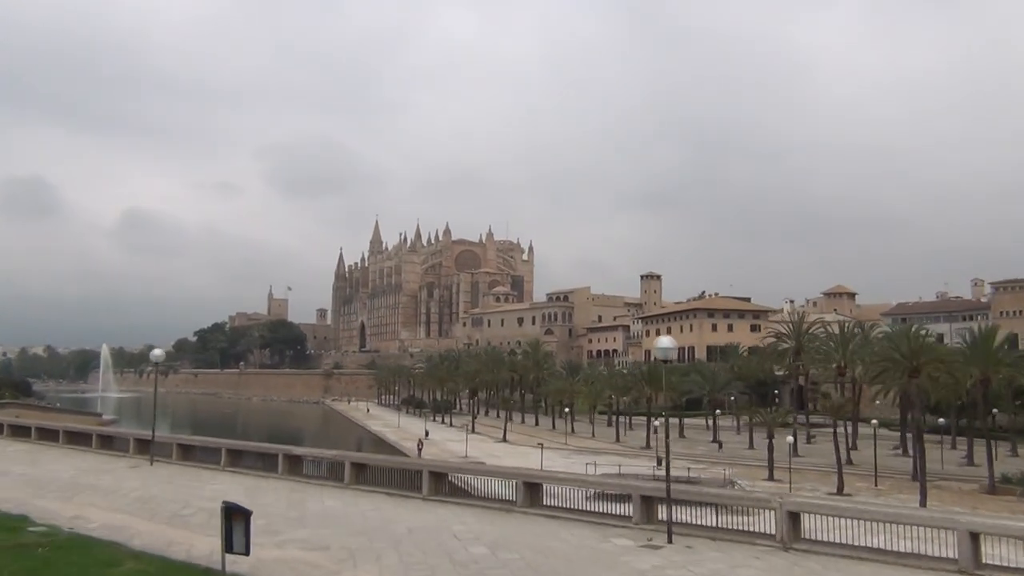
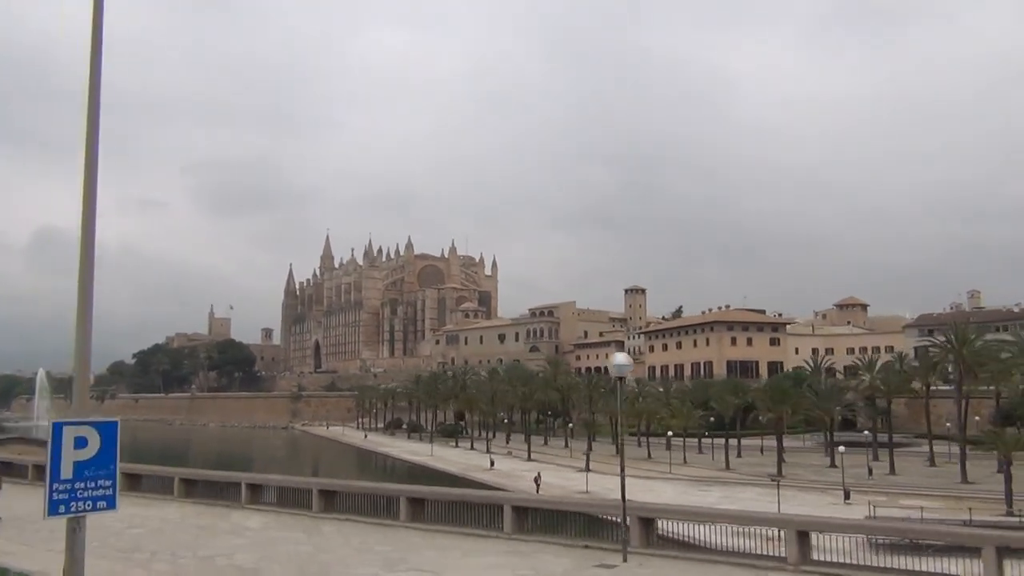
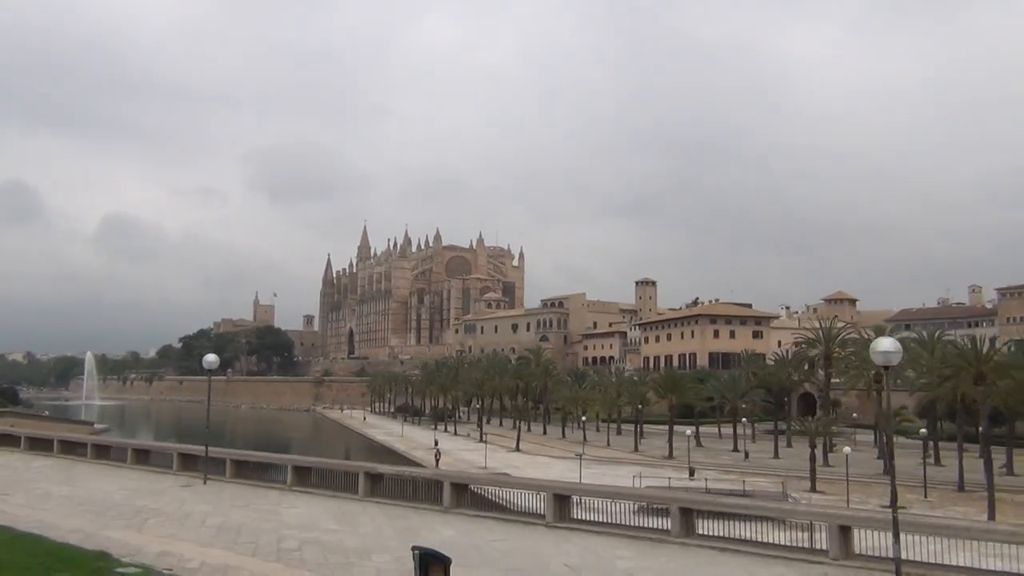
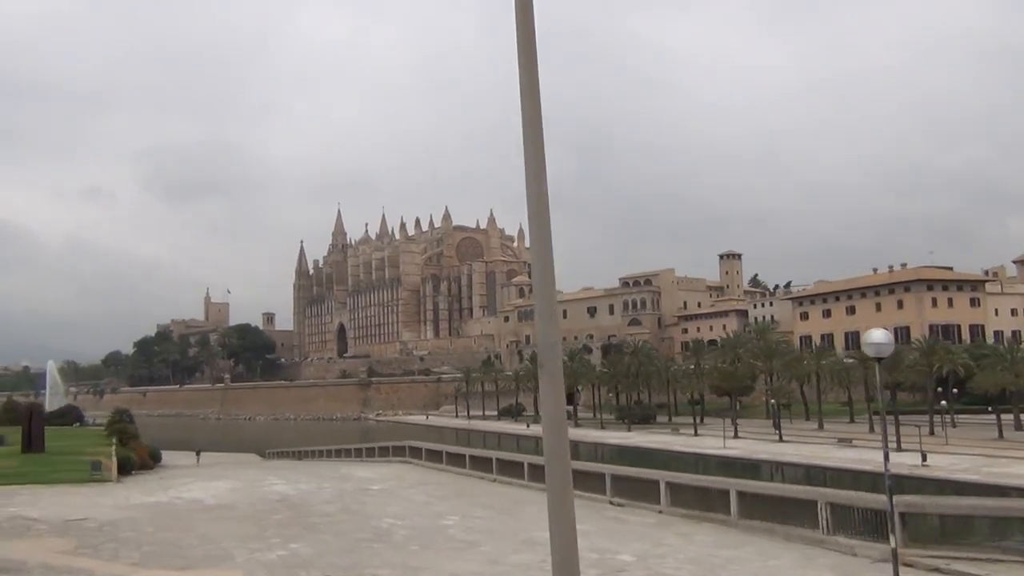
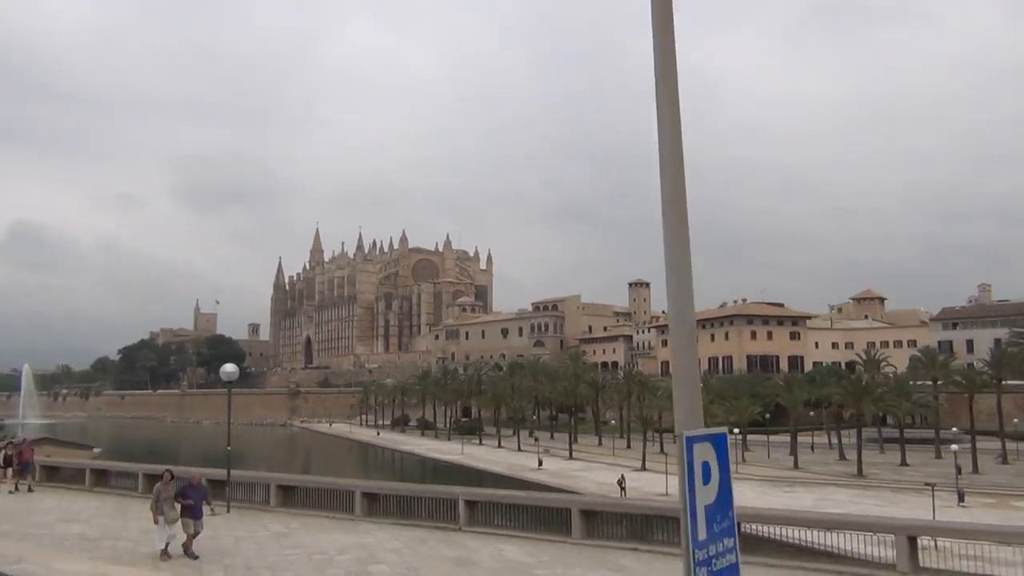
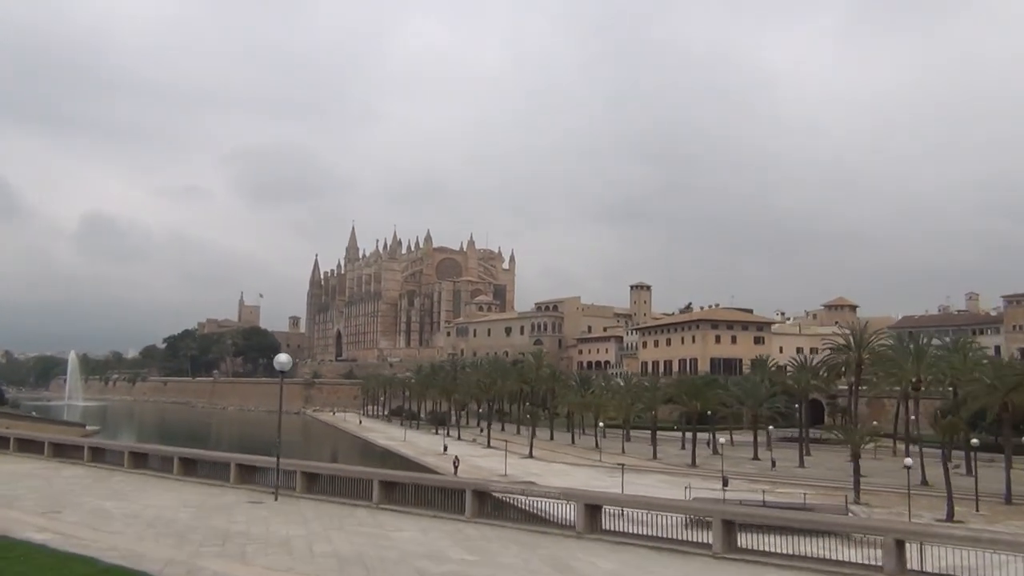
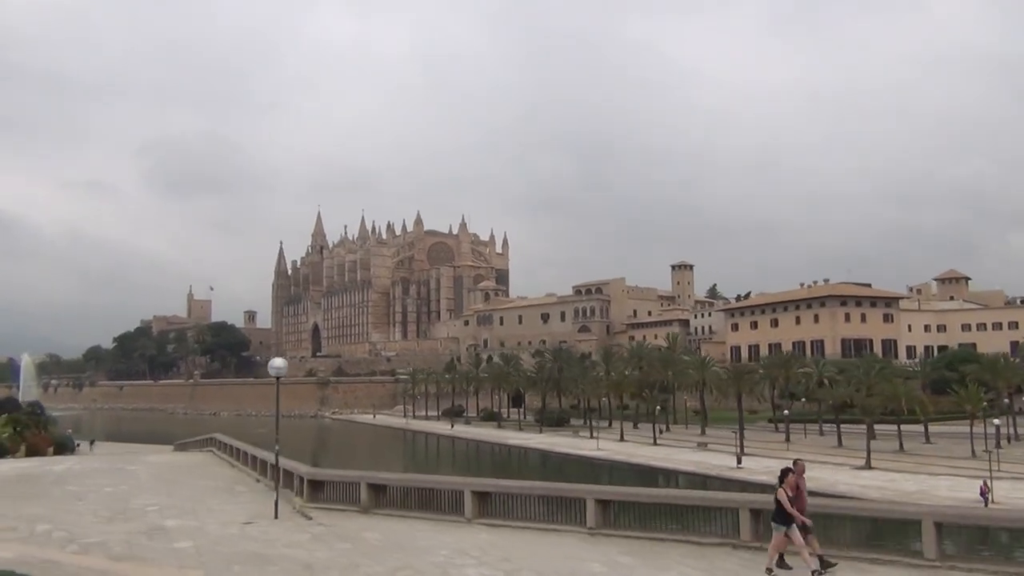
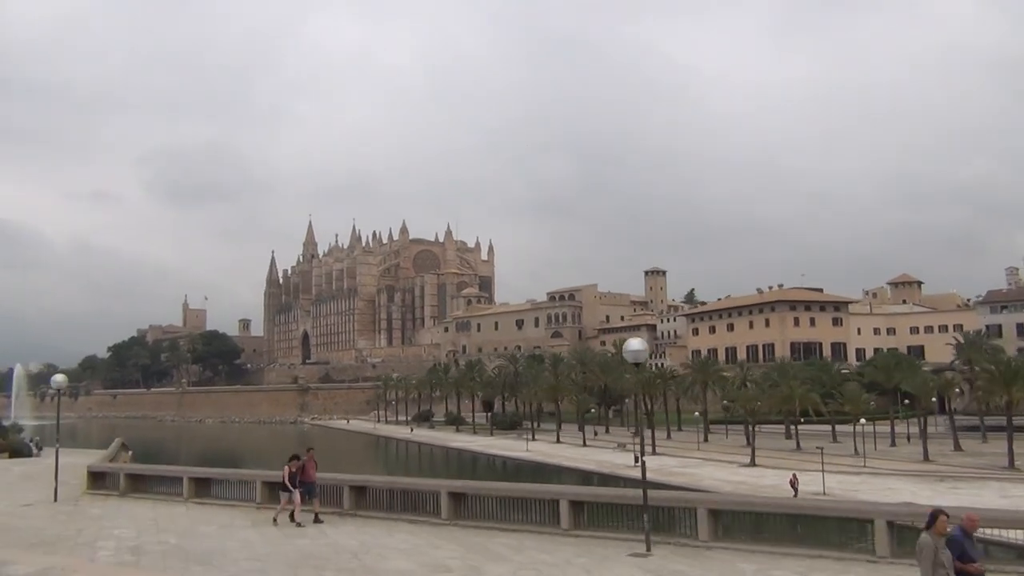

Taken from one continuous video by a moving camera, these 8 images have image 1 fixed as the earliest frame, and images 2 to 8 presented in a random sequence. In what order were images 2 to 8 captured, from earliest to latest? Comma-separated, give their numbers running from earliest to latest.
3, 6, 2, 5, 8, 7, 4
